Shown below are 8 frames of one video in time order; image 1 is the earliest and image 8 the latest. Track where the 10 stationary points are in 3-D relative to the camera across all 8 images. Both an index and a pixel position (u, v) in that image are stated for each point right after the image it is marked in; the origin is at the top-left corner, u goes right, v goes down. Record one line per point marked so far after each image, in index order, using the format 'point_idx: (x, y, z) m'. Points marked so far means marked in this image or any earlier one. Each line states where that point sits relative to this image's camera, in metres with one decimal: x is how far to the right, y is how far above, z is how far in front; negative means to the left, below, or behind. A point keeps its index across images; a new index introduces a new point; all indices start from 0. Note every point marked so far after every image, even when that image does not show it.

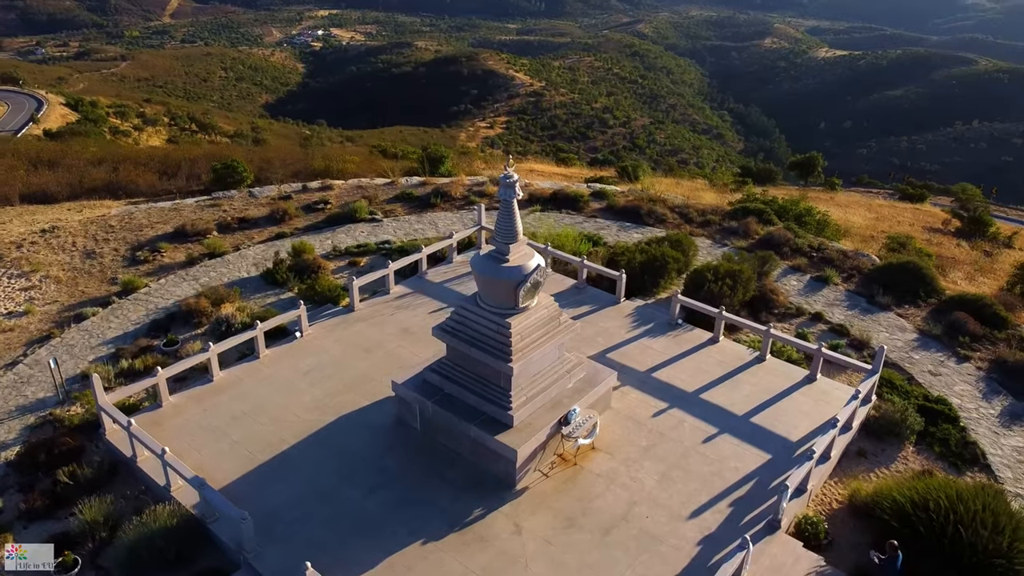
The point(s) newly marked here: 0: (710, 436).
0: (+3.9, -2.9, +12.8) m
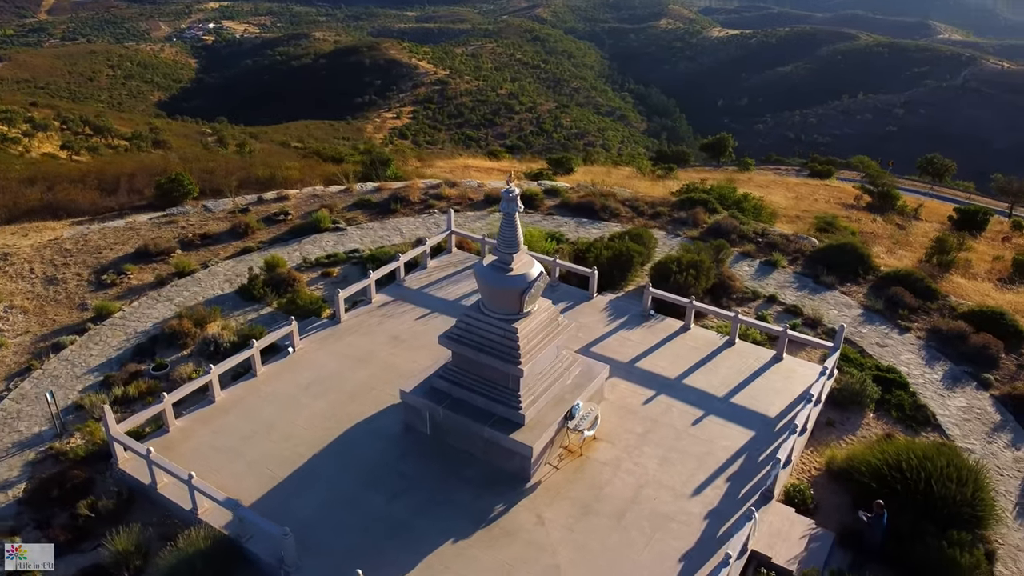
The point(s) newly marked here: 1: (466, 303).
0: (+3.9, -2.7, +13.6) m
1: (-1.2, -0.4, +16.6) m
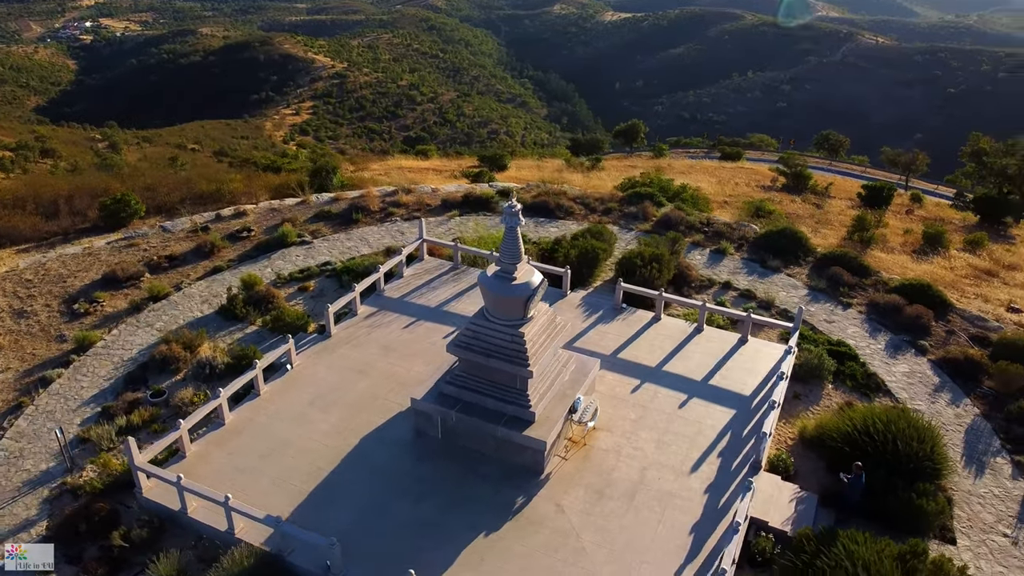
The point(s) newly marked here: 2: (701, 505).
0: (+3.9, -2.5, +14.6) m
1: (-1.7, -0.5, +17.1) m
2: (+3.4, -3.9, +11.6) m
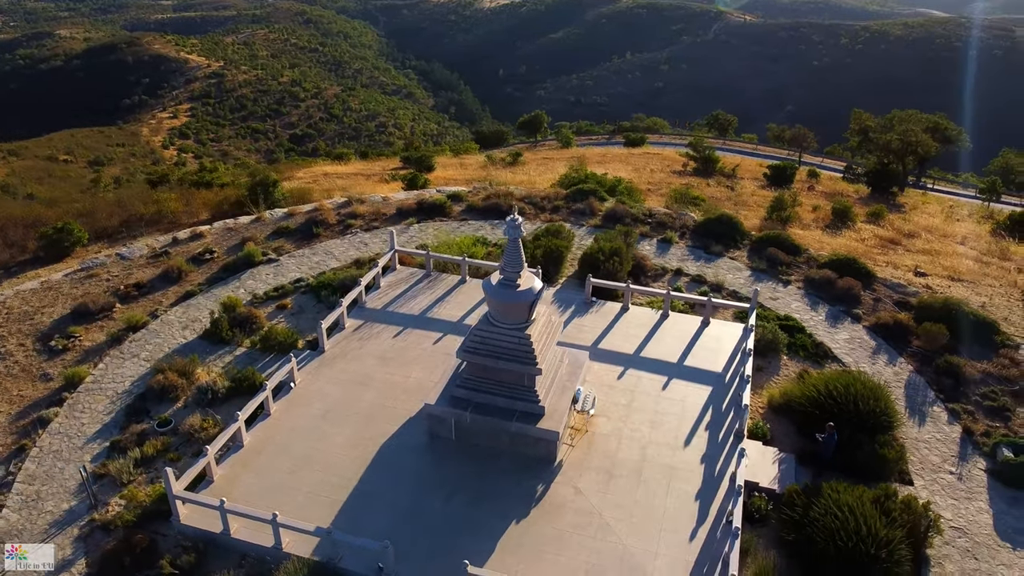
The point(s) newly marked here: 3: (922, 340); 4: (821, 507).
0: (+3.7, -2.3, +15.9) m
1: (-2.2, -0.7, +17.6) m
2: (+3.7, -3.7, +12.8) m
3: (+13.1, -1.7, +20.7) m
4: (+5.7, -4.0, +11.9) m
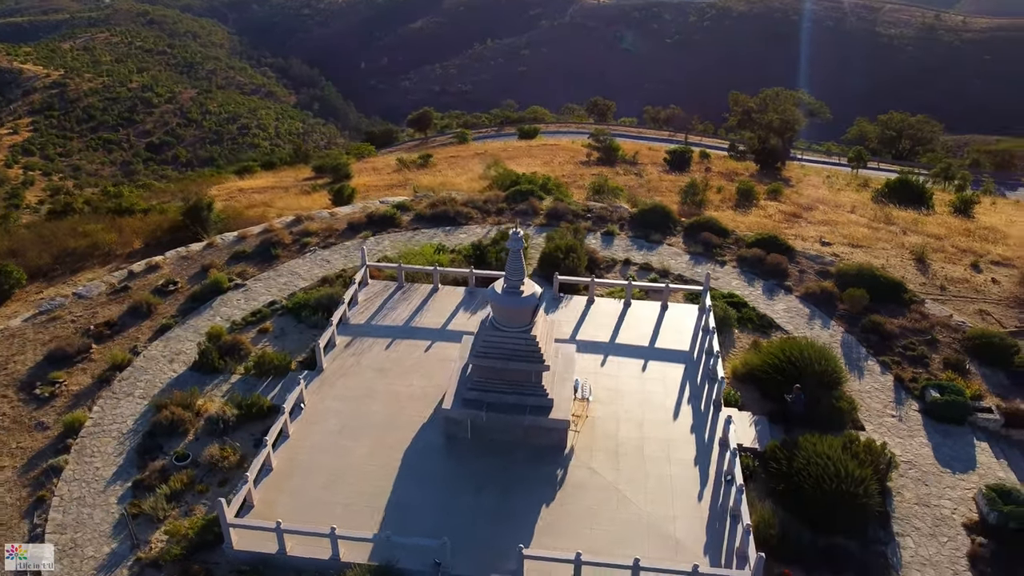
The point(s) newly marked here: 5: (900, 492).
0: (+3.5, -2.1, +17.3) m
1: (-2.7, -1.0, +18.3) m
2: (+4.0, -3.5, +14.4) m
3: (+12.0, -0.6, +23.4) m
4: (+6.1, -3.6, +13.7) m
5: (+8.5, -4.4, +14.3) m
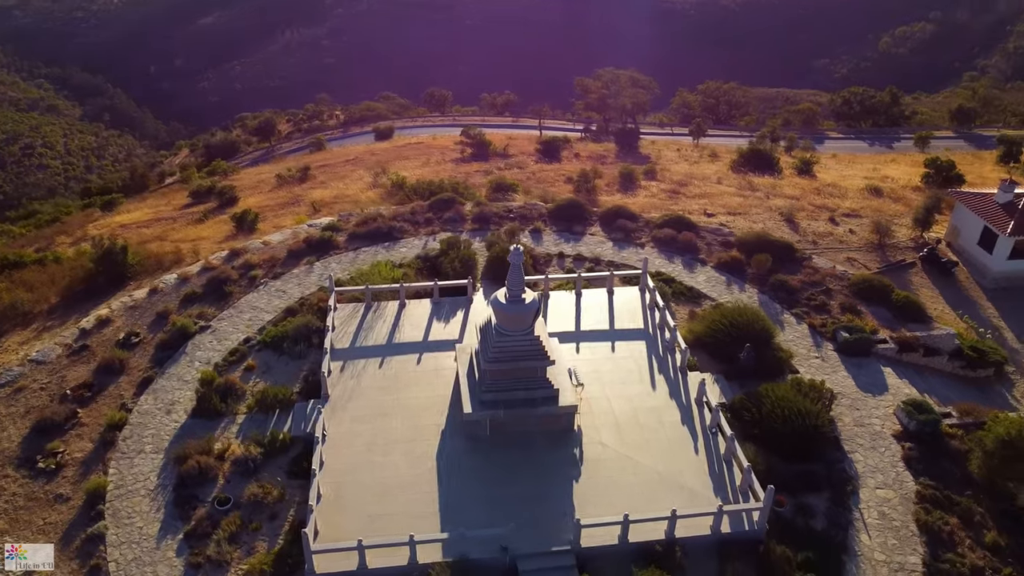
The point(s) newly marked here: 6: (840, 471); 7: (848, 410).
0: (+3.0, -1.8, +19.4) m
1: (-3.3, -1.5, +19.2) m
2: (+4.2, -3.1, +16.6) m
3: (+10.0, +0.8, +26.8) m
4: (+6.4, -2.9, +16.3) m
5: (+8.8, -3.4, +17.4) m
6: (+7.9, -4.3, +15.7) m
7: (+9.1, -3.3, +17.7) m
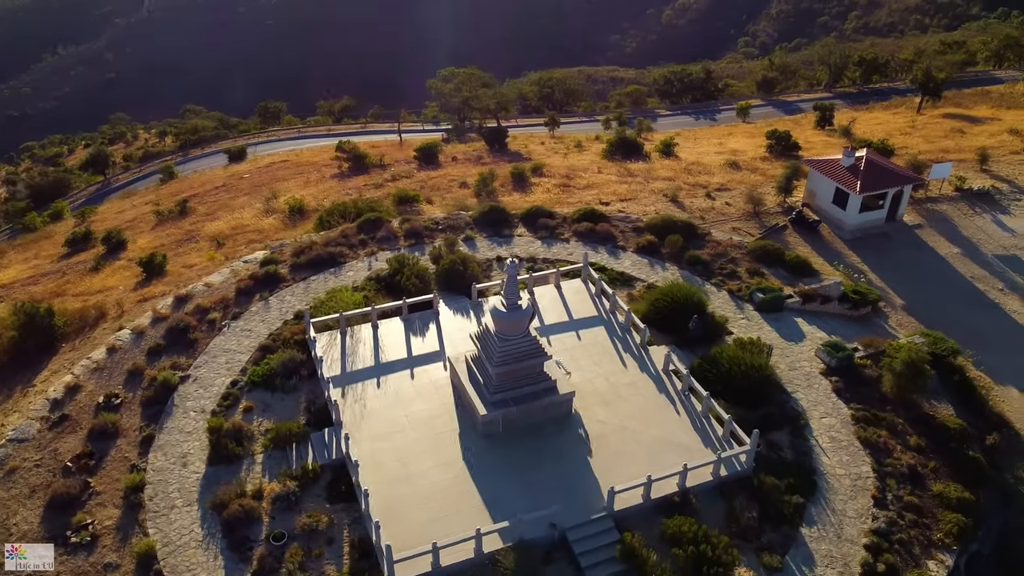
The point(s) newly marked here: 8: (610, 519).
0: (+2.2, -1.6, +21.5) m
1: (-3.9, -2.2, +20.2) m
2: (+4.1, -2.7, +19.0) m
3: (+7.4, +1.8, +30.1) m
4: (+6.3, -2.2, +19.1) m
5: (+8.5, -2.4, +20.6) m
6: (+8.0, -3.5, +18.8) m
7: (+8.7, -2.3, +21.0) m
8: (+2.2, -5.2, +14.7) m
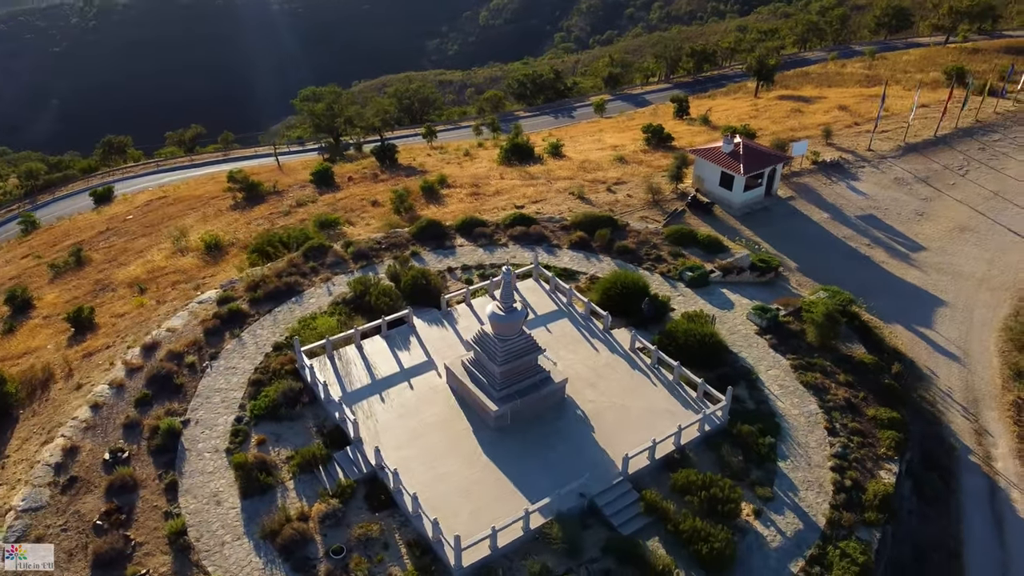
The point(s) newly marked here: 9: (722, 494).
0: (+1.5, -1.6, +23.6) m
1: (-4.3, -2.9, +21.3) m
2: (+3.9, -2.4, +21.4) m
3: (+4.8, +2.3, +32.8) m
4: (+5.9, -1.6, +21.9) m
5: (+7.8, -1.6, +23.6) m
6: (+7.8, -2.6, +21.8) m
7: (+8.0, -1.4, +24.1) m
8: (+2.9, -5.0, +16.8) m
9: (+5.2, -5.1, +16.2) m
